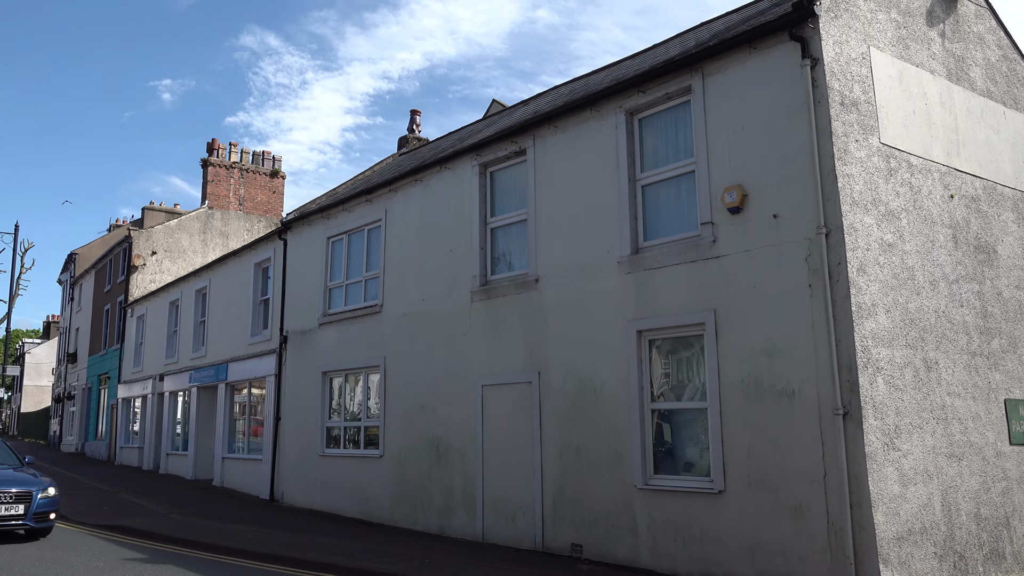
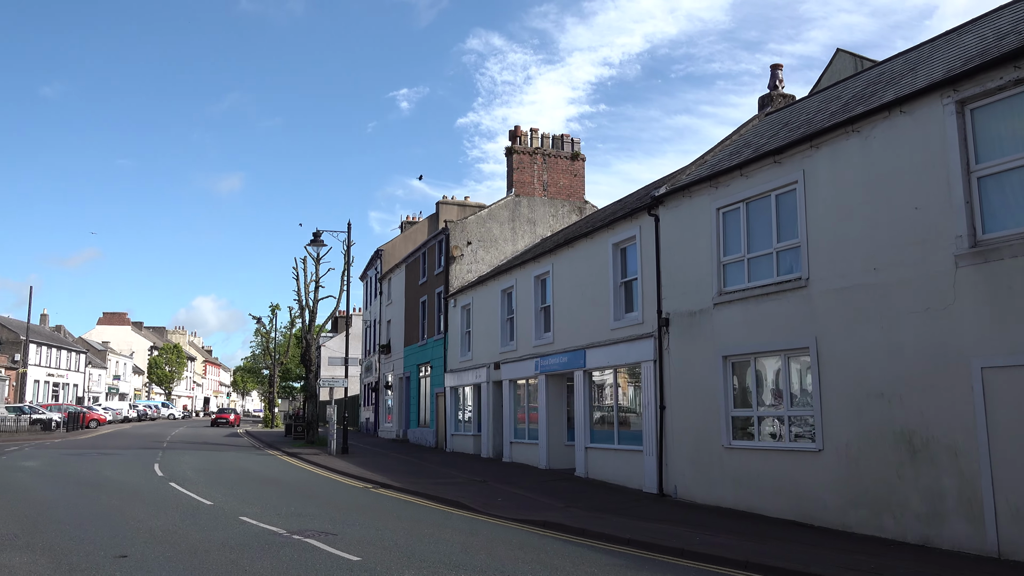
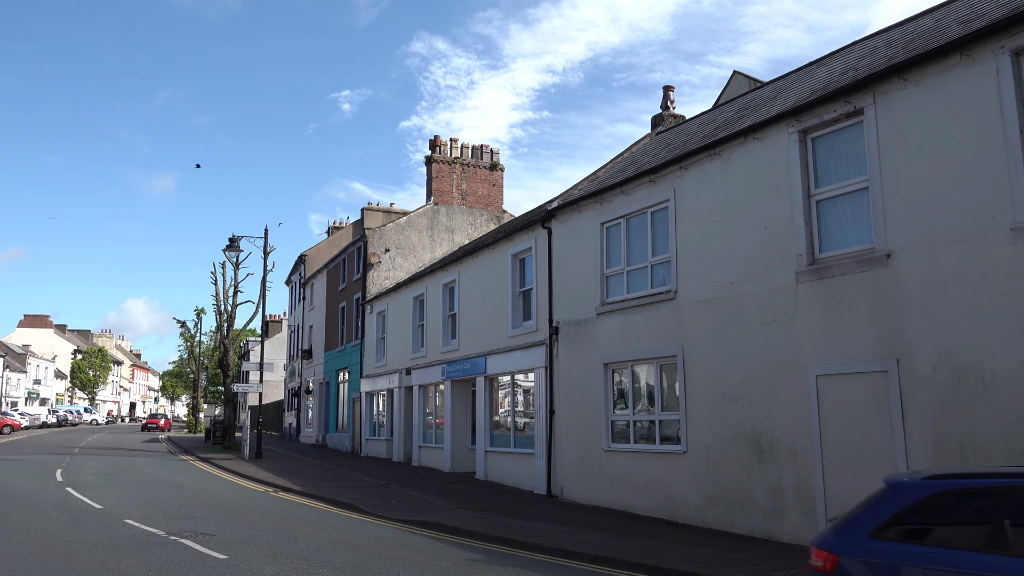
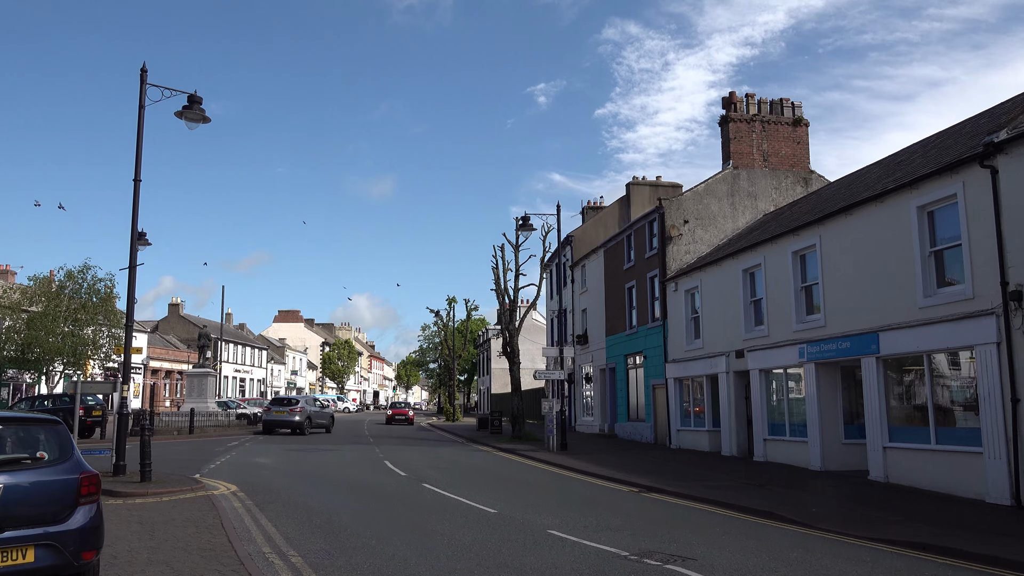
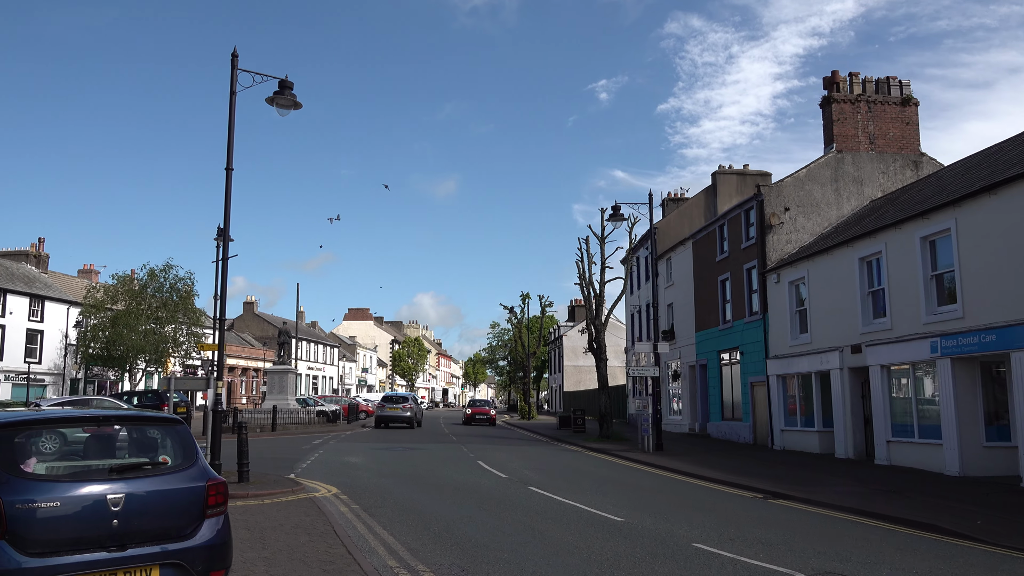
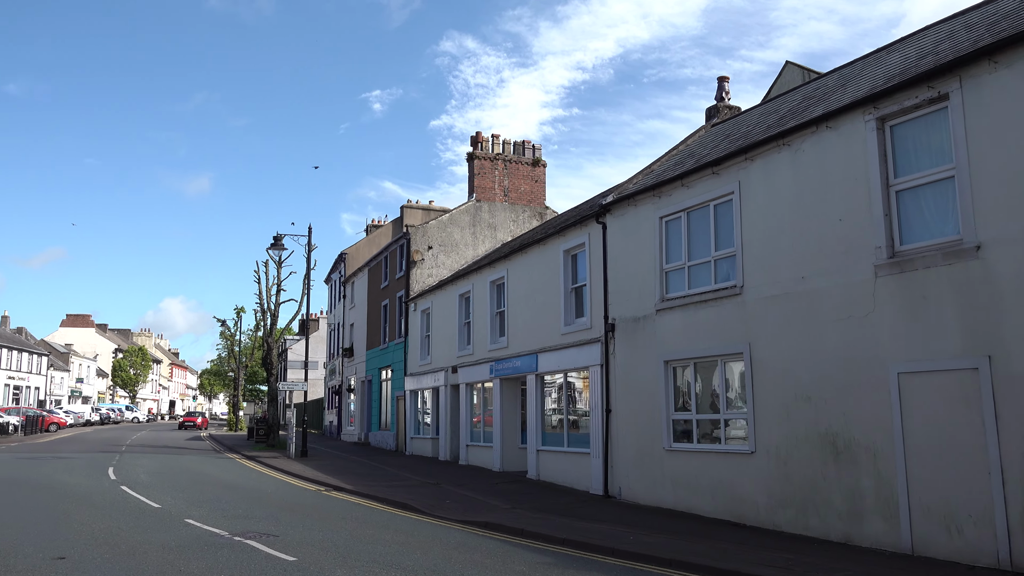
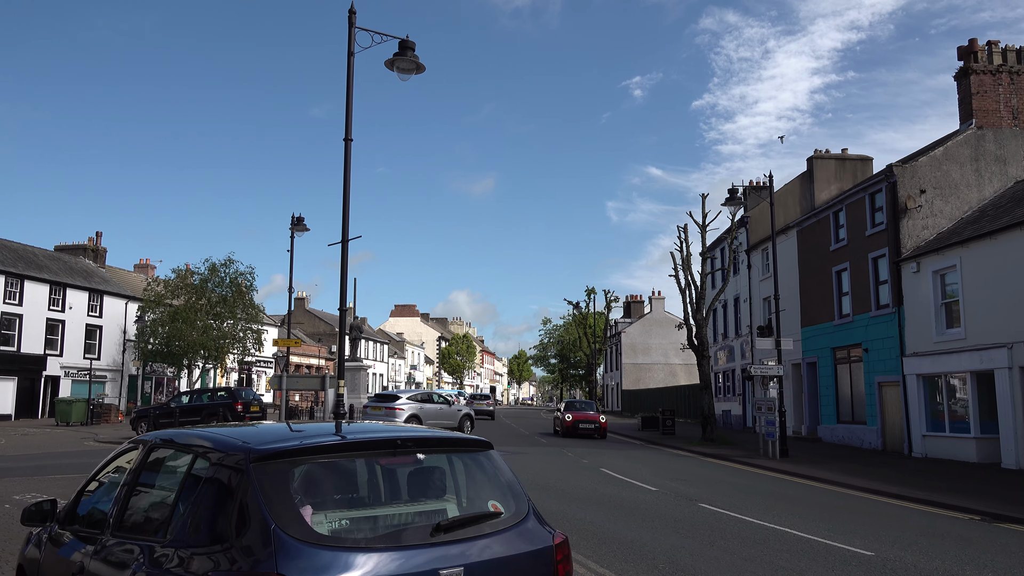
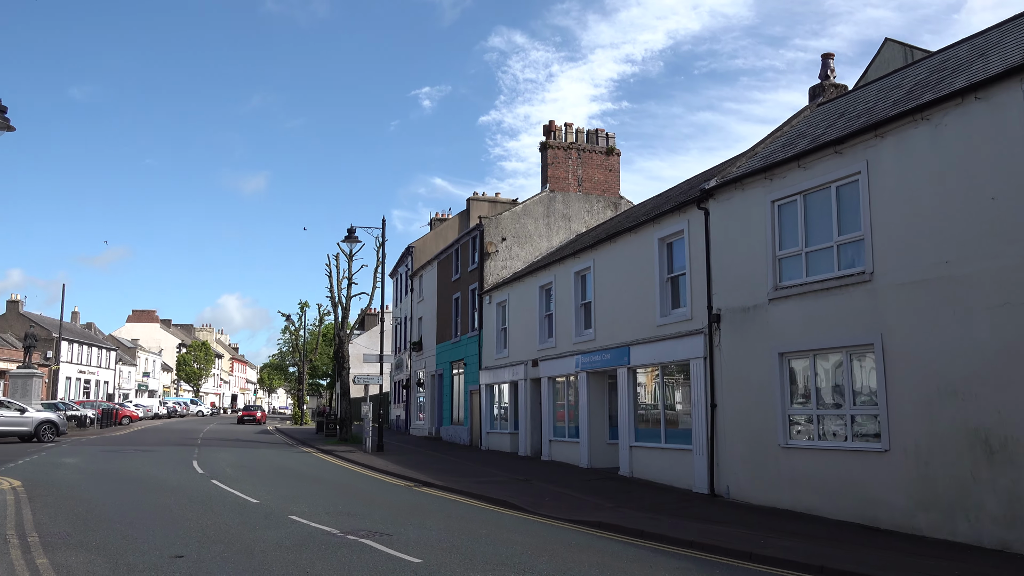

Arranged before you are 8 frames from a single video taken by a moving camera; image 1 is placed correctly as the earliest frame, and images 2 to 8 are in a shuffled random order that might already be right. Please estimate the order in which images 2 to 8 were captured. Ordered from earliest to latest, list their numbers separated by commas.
3, 6, 2, 8, 4, 5, 7
